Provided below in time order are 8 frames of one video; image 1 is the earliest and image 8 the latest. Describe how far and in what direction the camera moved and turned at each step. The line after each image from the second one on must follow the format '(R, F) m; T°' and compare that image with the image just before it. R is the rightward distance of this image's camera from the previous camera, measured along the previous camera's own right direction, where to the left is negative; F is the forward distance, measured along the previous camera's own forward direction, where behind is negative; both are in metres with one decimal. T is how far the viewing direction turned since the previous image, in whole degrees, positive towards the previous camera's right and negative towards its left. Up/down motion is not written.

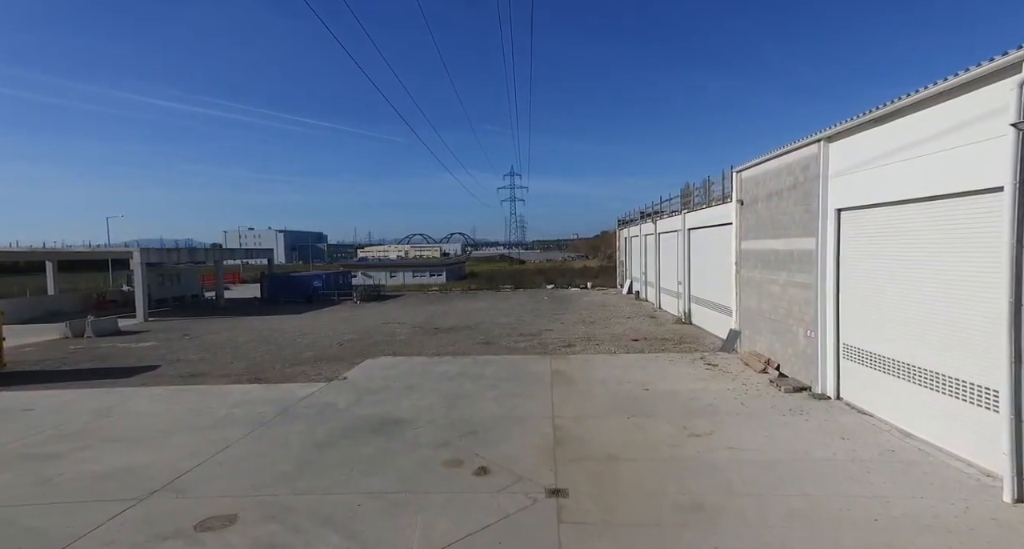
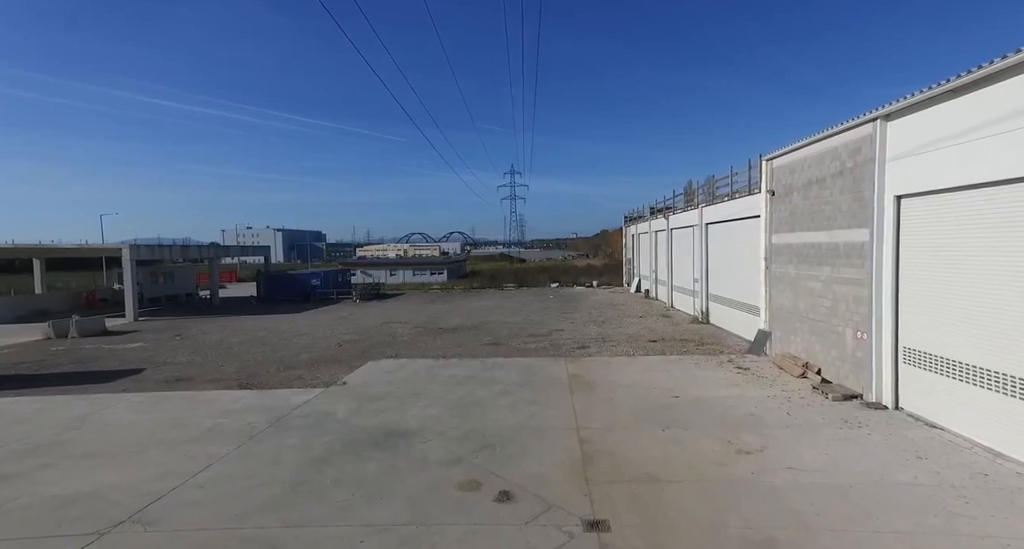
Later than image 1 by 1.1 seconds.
(-0.3, +0.7) m; 0°
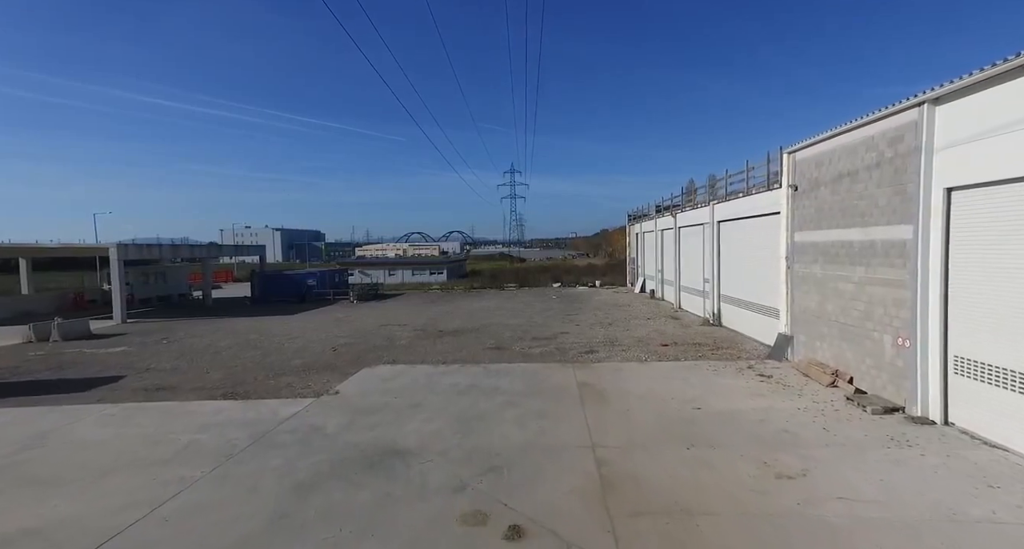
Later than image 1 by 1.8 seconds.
(-0.1, +0.6) m; 0°
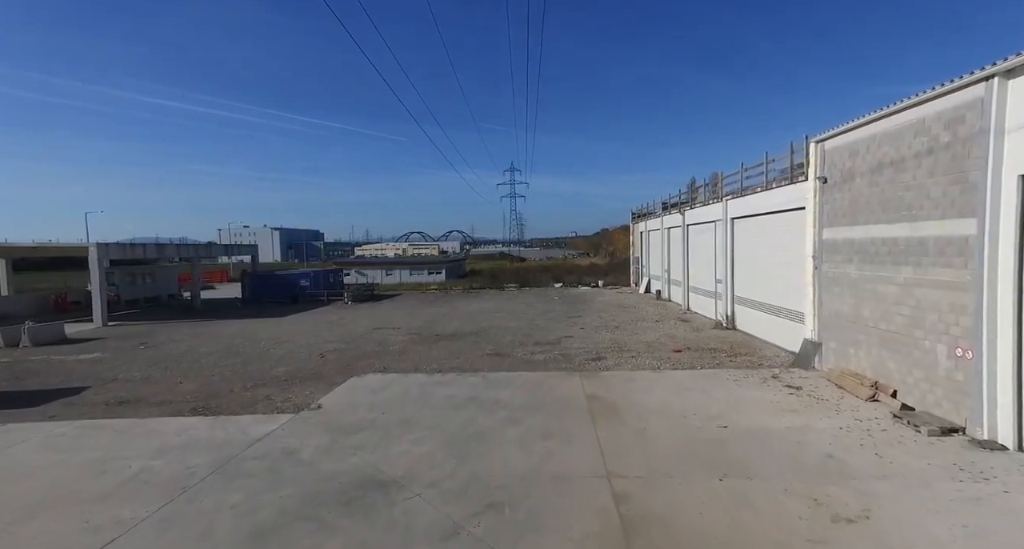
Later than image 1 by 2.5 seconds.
(0.0, +0.8) m; 0°
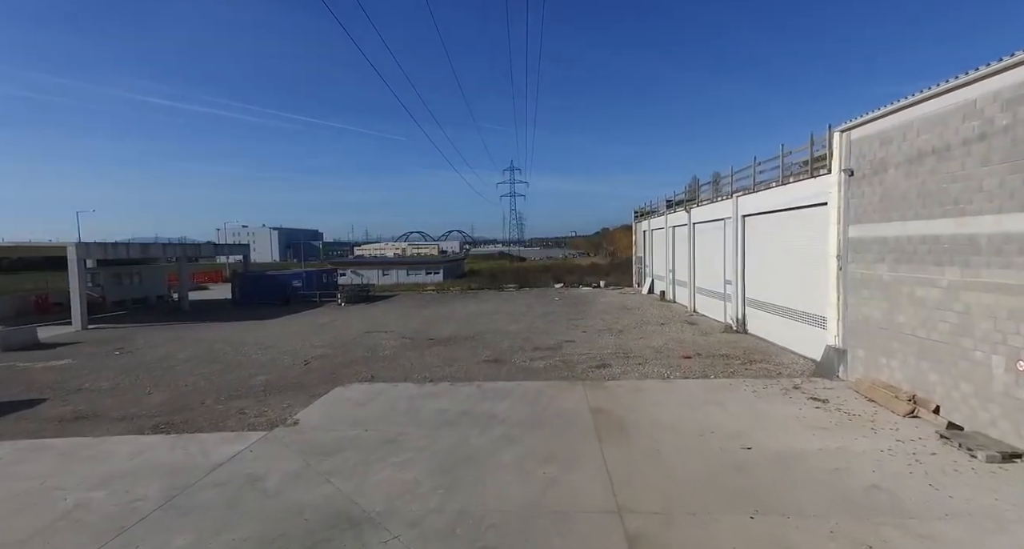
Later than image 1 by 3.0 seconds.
(0.0, +0.7) m; 0°
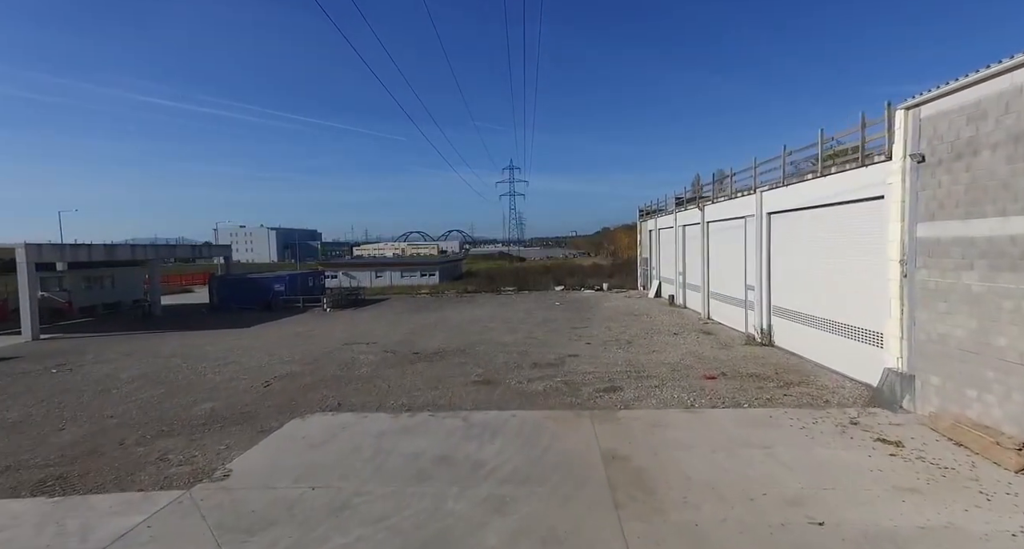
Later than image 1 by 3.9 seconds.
(+0.1, +1.4) m; 0°
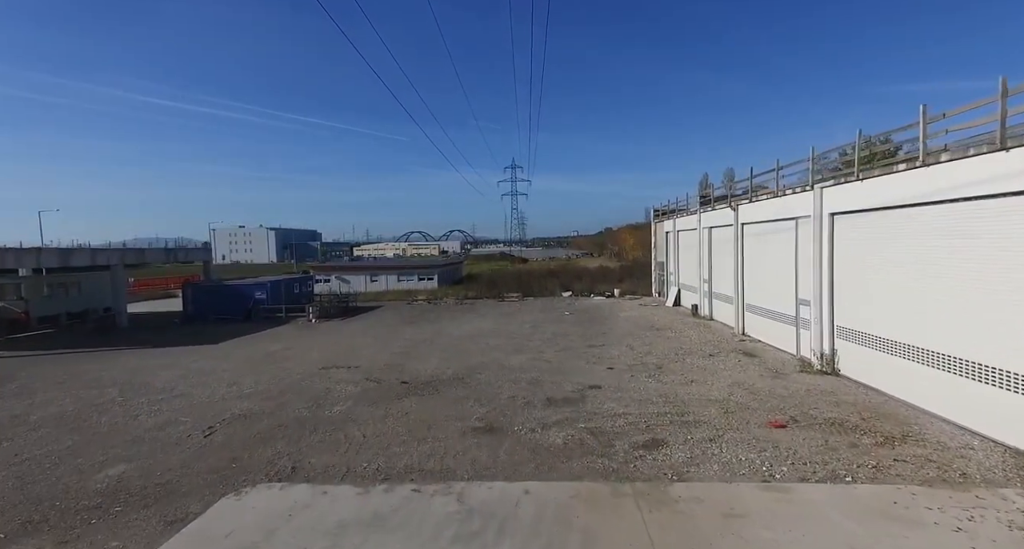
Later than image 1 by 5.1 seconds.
(-0.1, +1.8) m; 0°
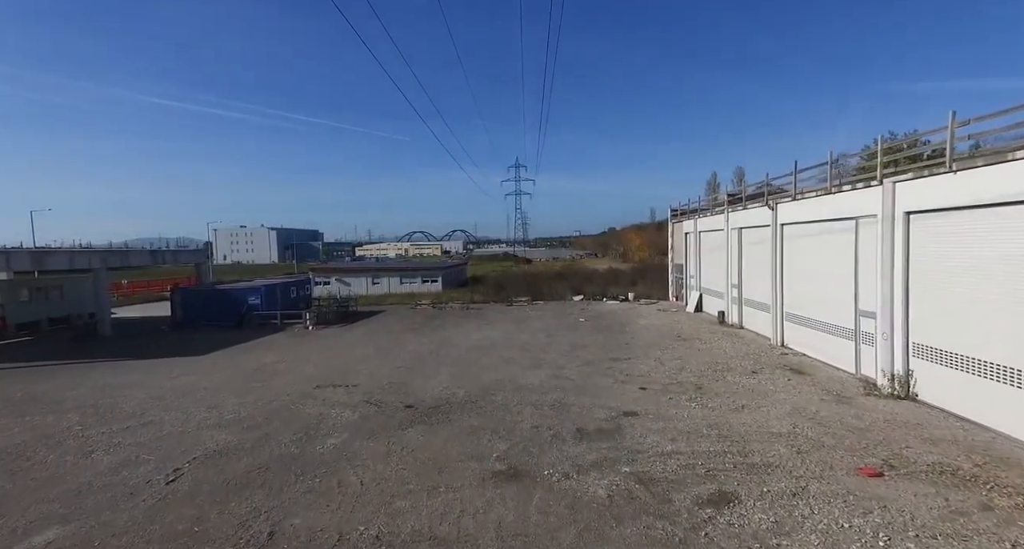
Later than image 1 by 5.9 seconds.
(-0.3, +1.2) m; 0°
